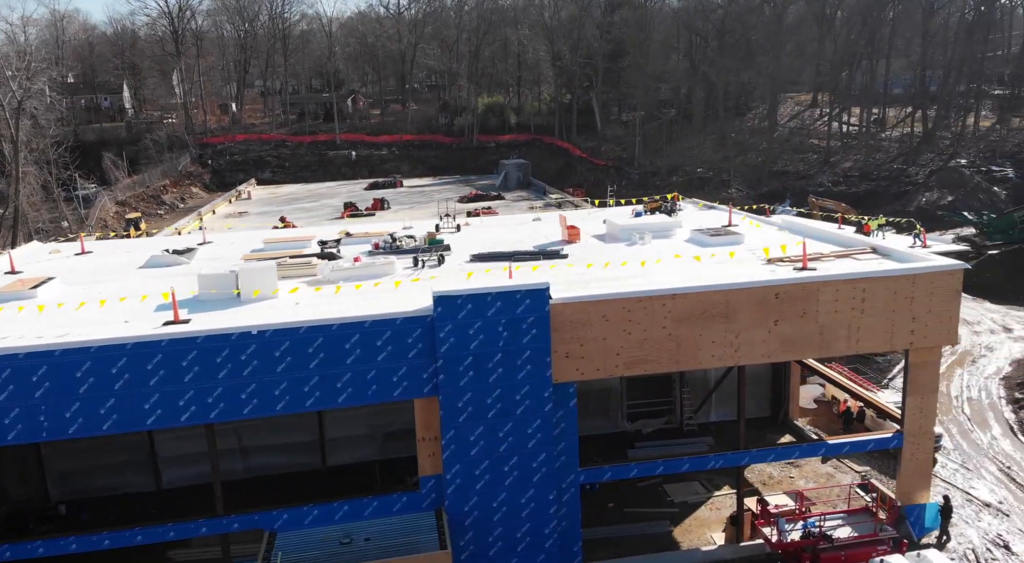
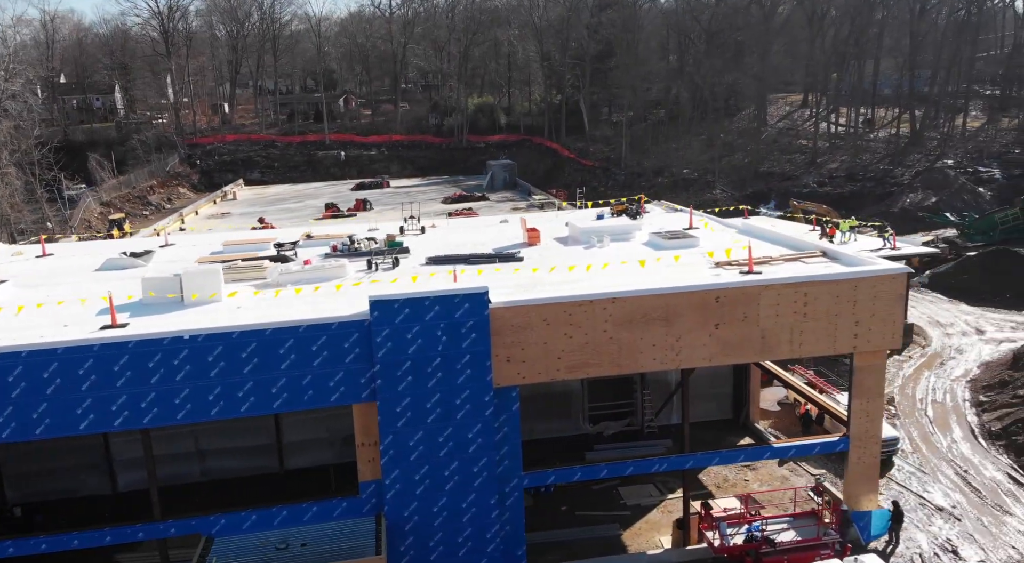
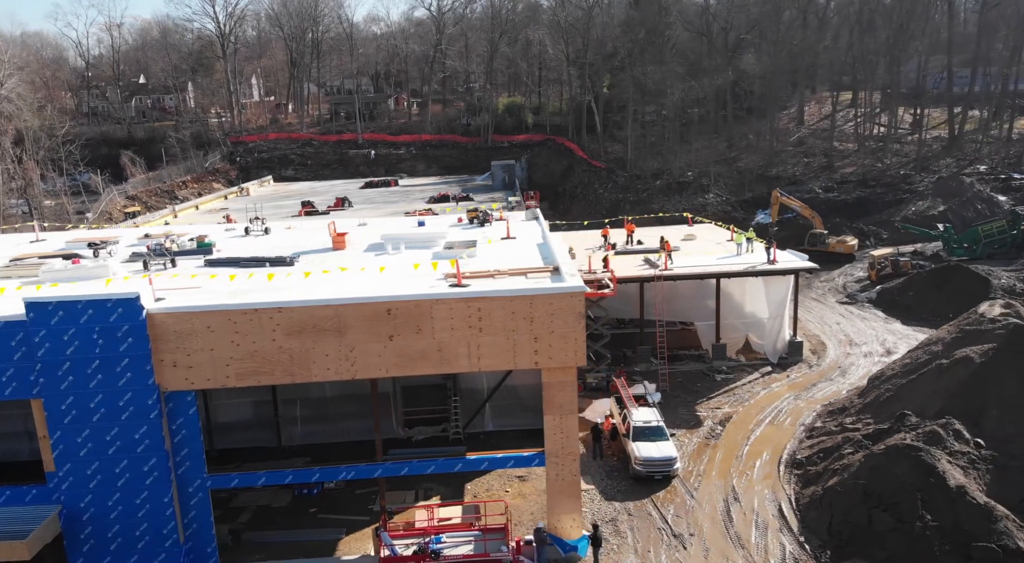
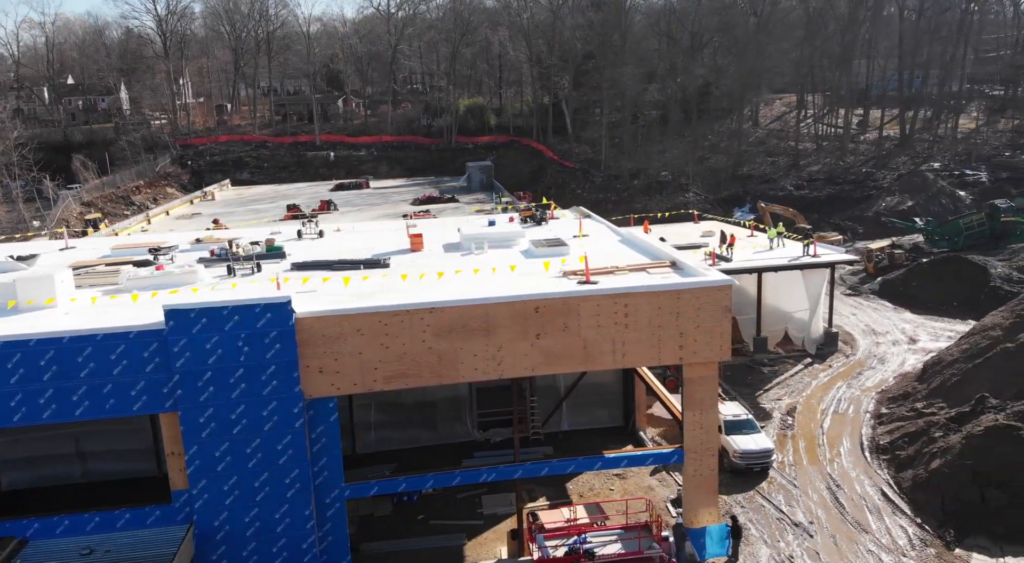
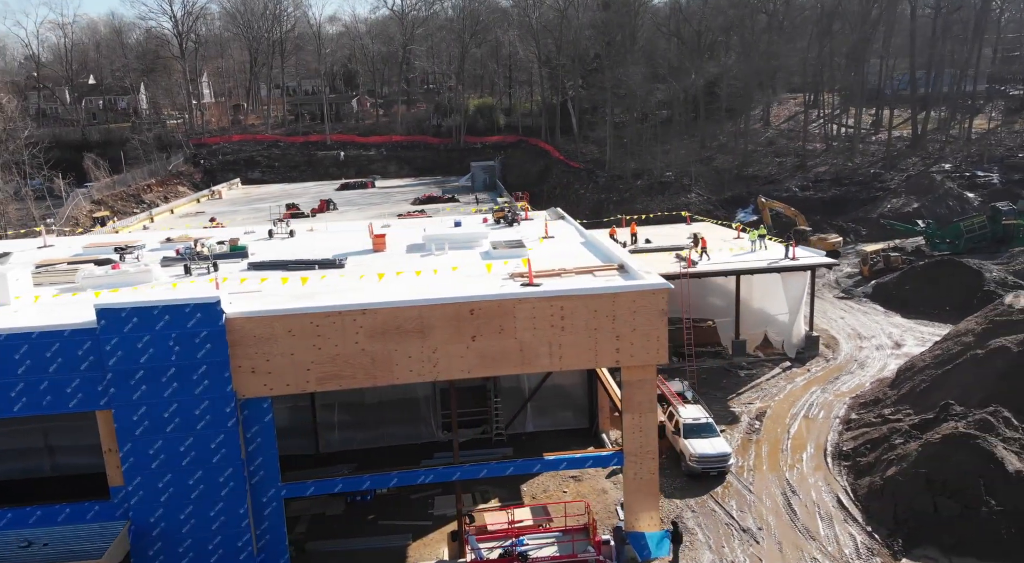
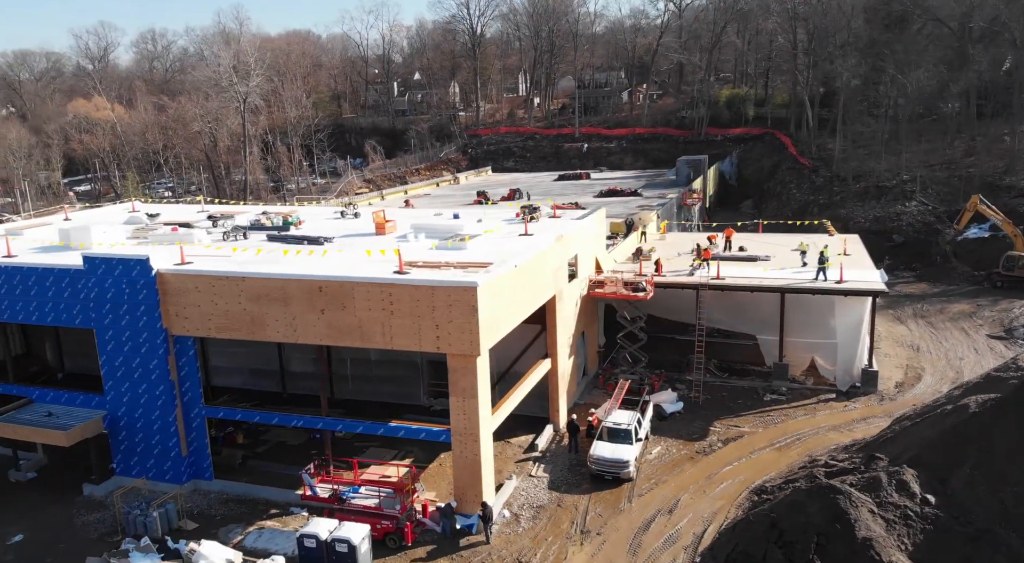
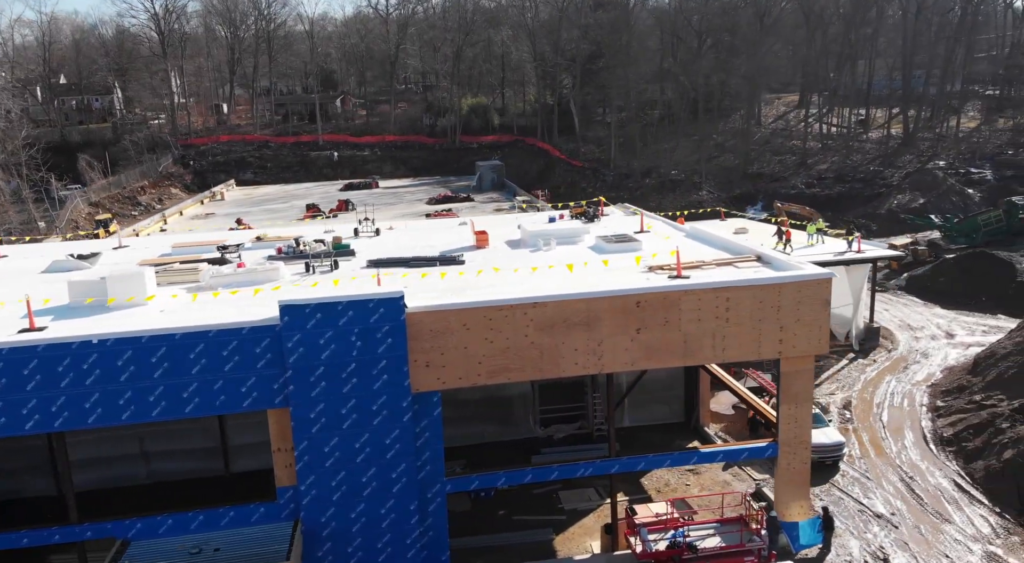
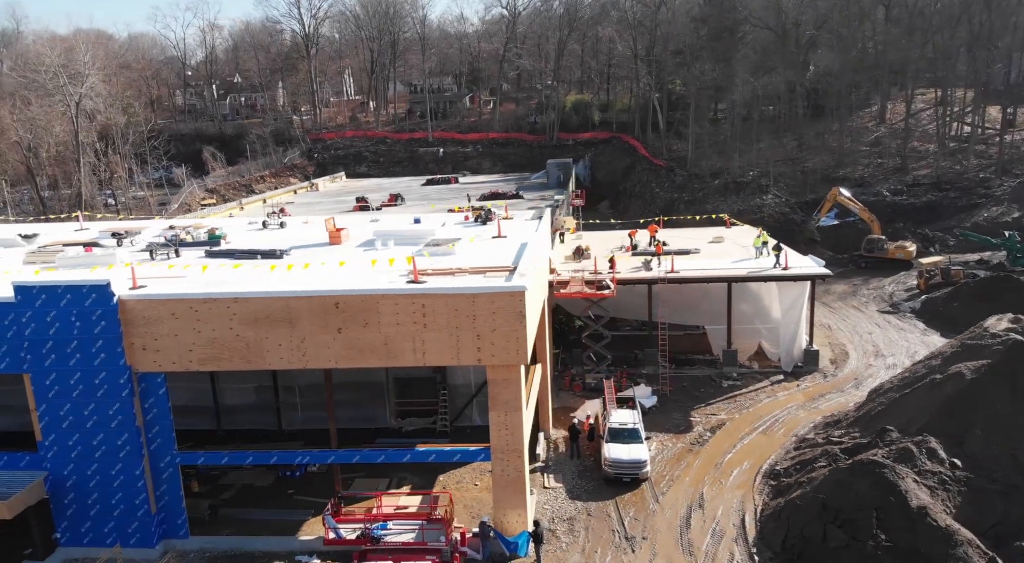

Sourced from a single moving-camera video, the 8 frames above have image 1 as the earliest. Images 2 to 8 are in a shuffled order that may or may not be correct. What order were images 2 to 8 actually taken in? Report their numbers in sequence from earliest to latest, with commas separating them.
2, 7, 4, 5, 3, 8, 6
